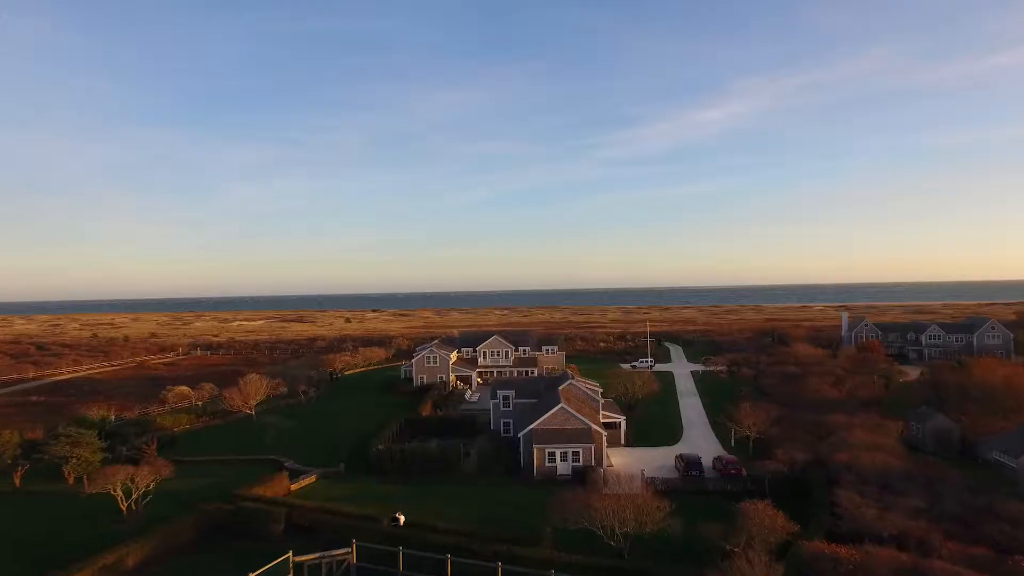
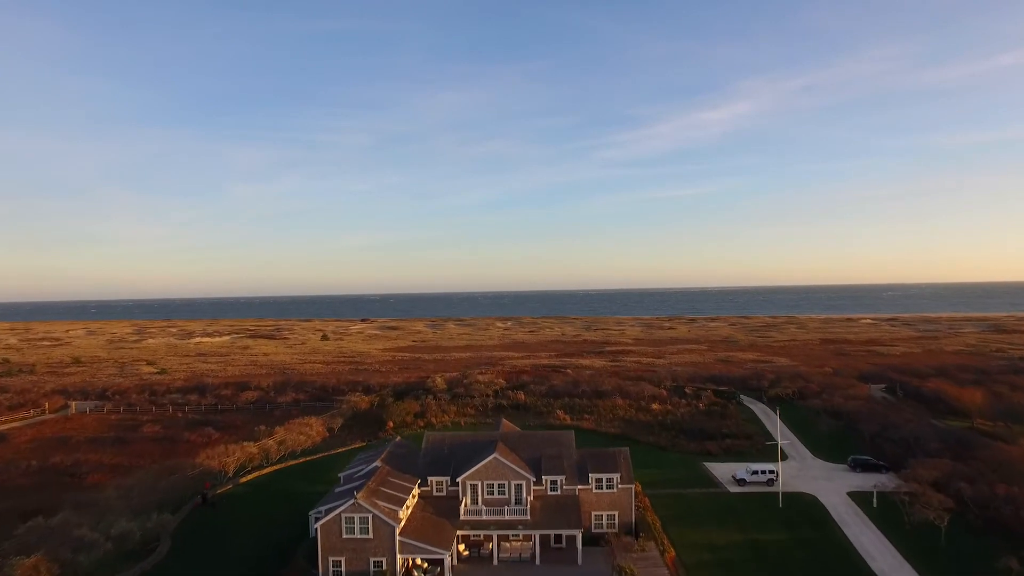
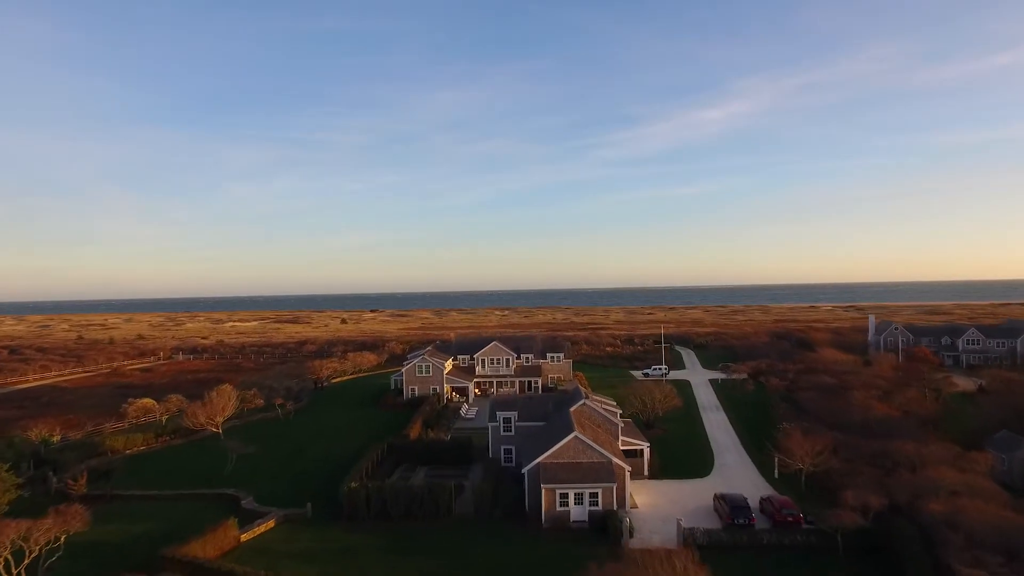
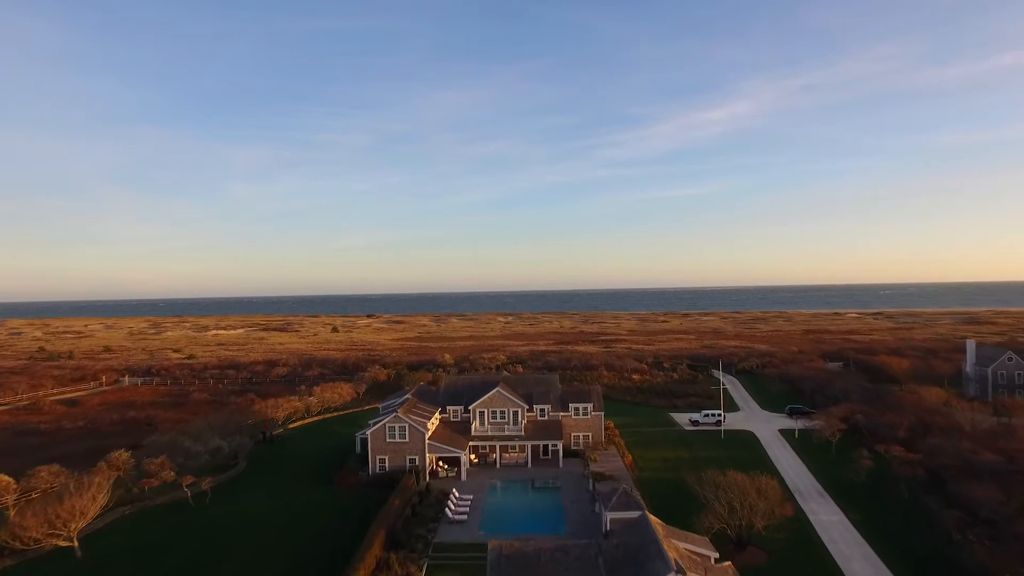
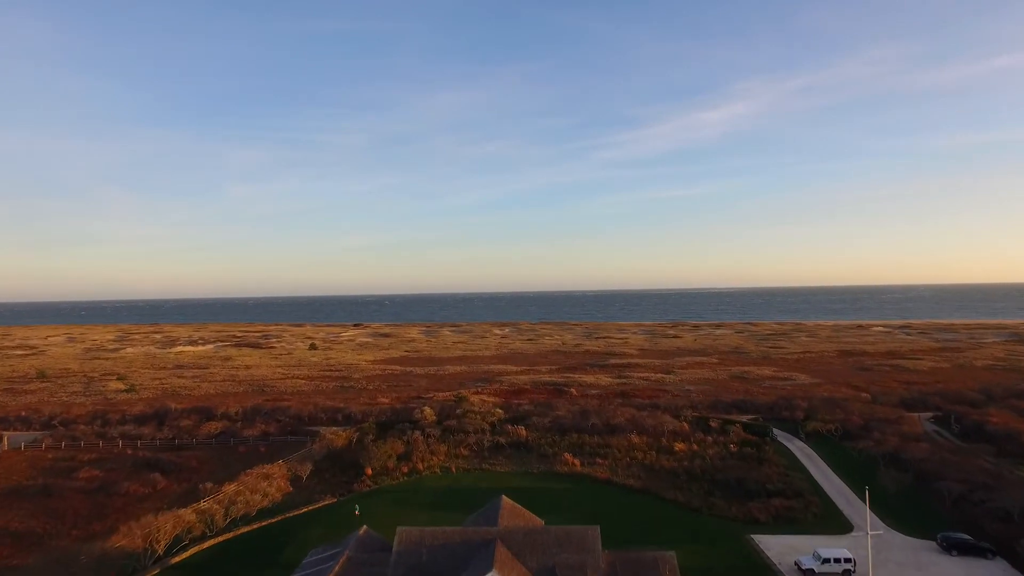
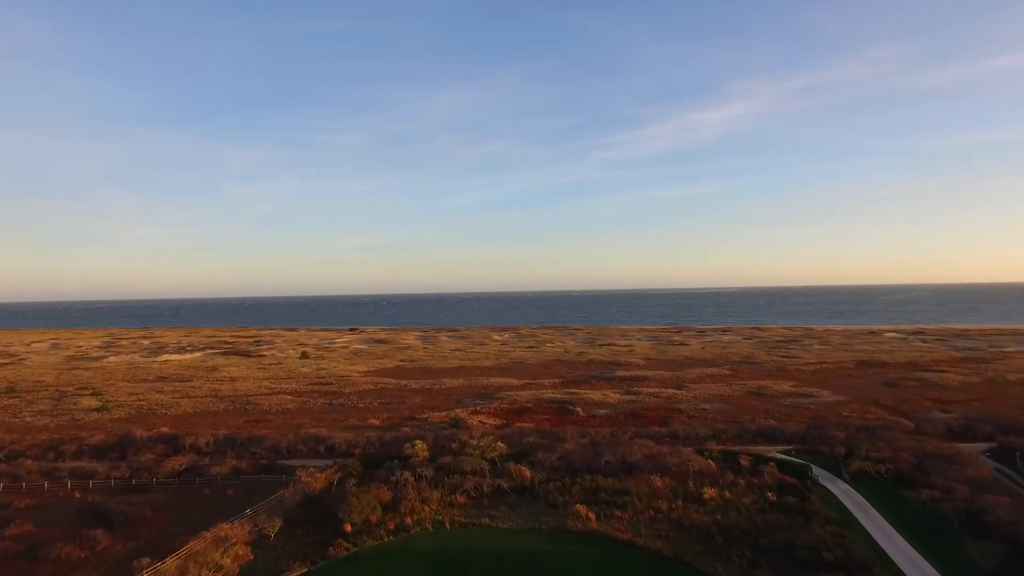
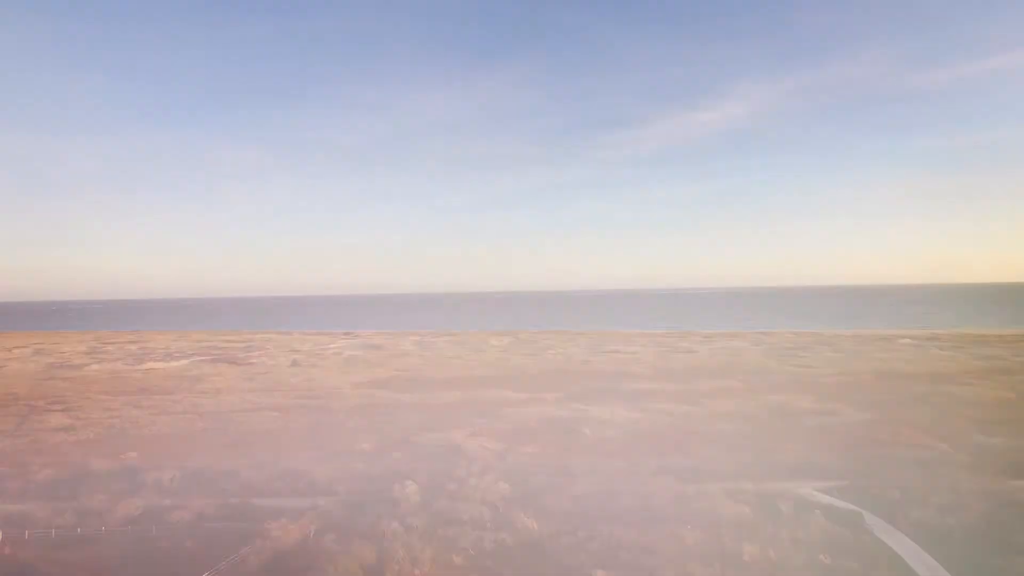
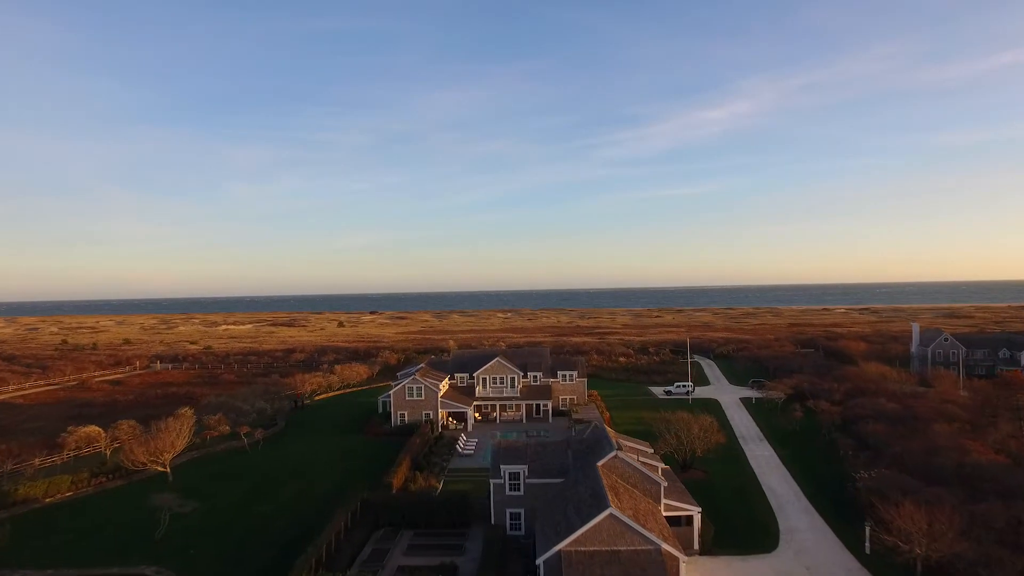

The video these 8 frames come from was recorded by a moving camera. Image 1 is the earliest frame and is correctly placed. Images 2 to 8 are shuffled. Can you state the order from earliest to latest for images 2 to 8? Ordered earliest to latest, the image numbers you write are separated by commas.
3, 8, 4, 2, 5, 6, 7
